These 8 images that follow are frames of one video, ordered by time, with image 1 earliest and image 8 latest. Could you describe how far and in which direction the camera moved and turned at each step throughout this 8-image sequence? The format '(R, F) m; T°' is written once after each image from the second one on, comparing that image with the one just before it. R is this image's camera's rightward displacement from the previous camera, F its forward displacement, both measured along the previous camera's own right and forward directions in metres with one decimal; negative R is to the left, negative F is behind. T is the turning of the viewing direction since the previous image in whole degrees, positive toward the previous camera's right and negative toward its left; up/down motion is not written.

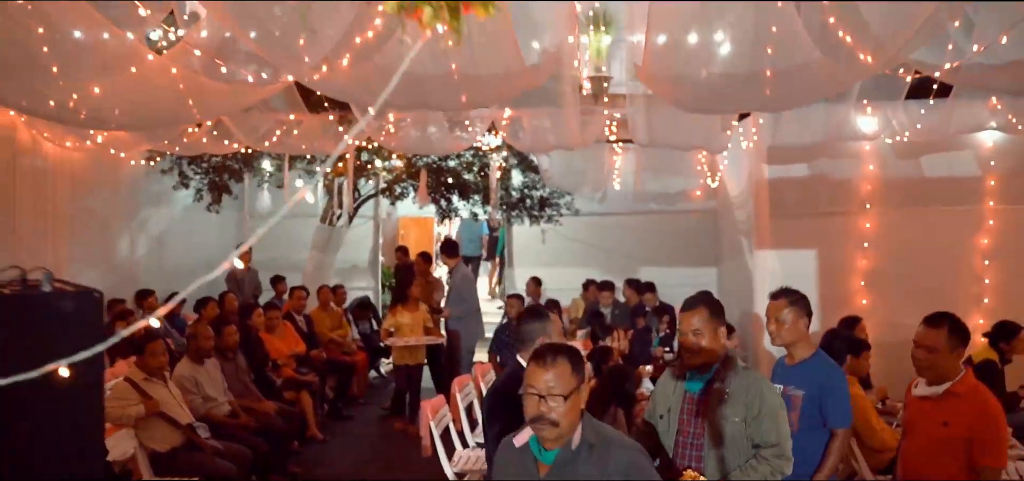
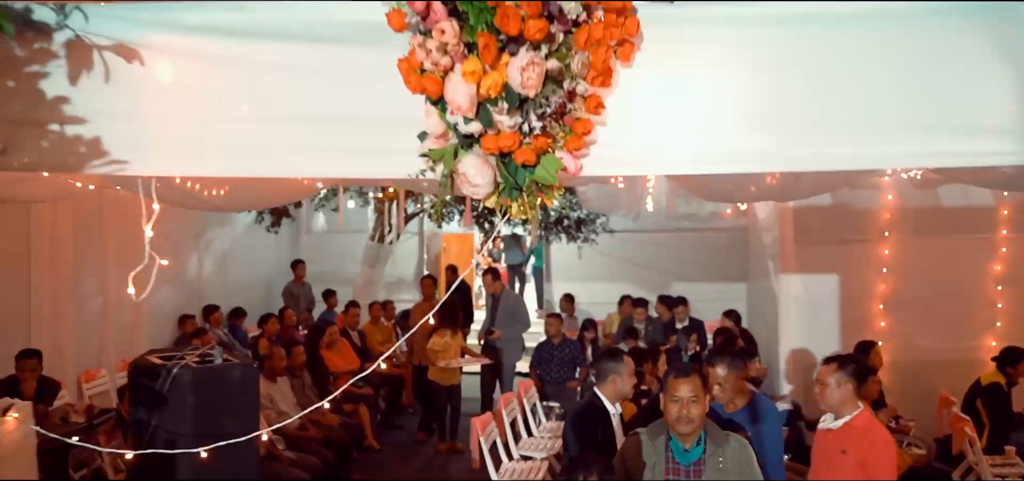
(0.0, -0.4) m; -2°
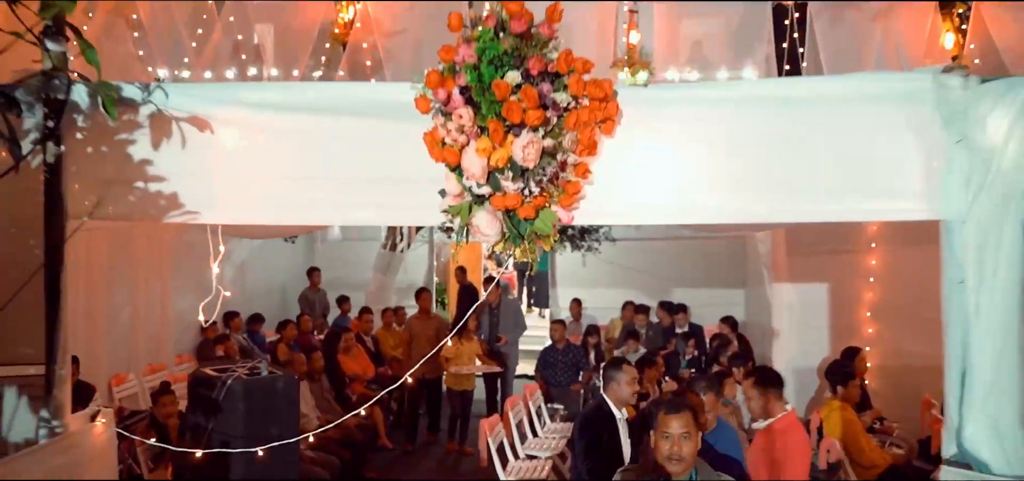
(0.0, -0.3) m; 0°
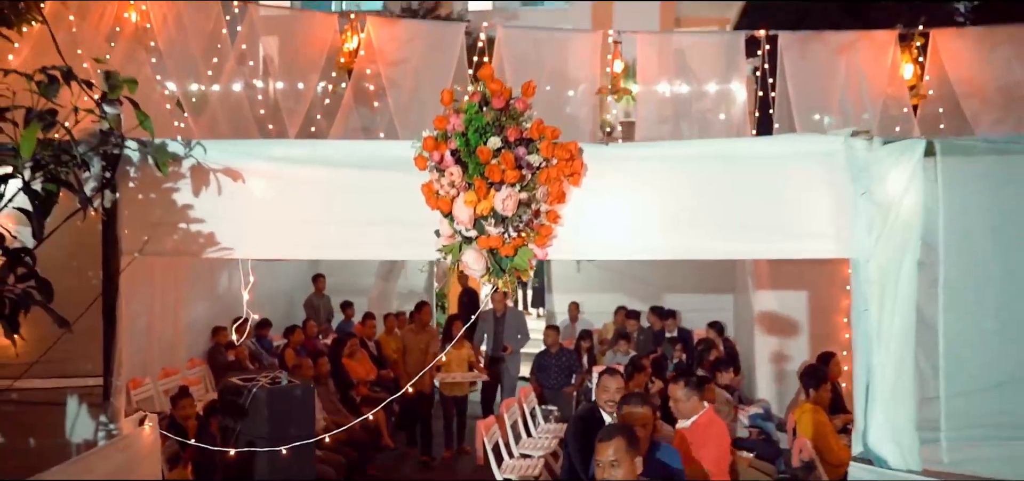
(0.0, -0.3) m; 0°
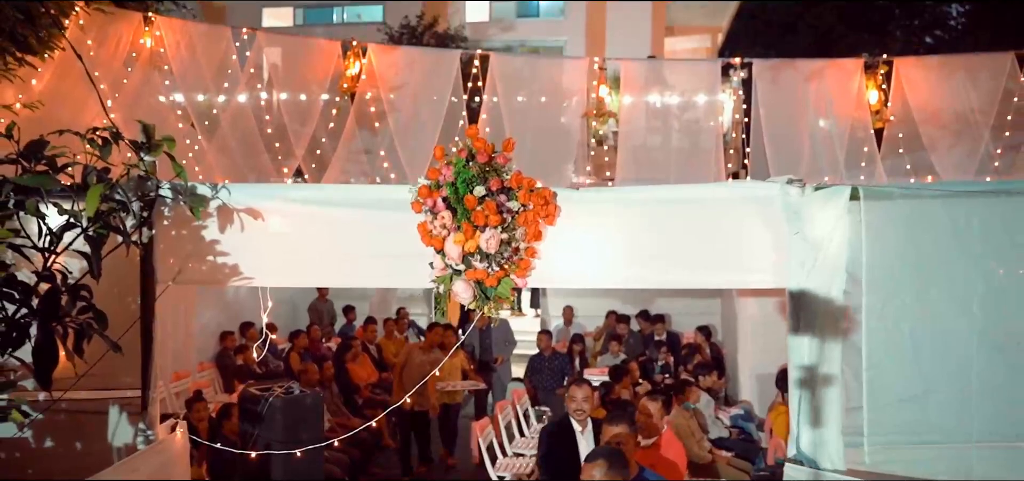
(0.0, -0.3) m; 0°
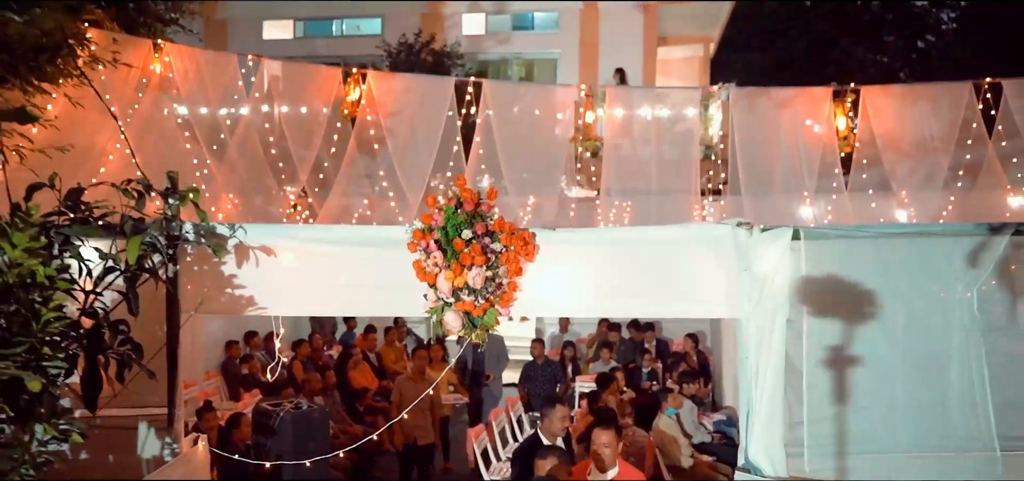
(0.0, -0.3) m; 0°
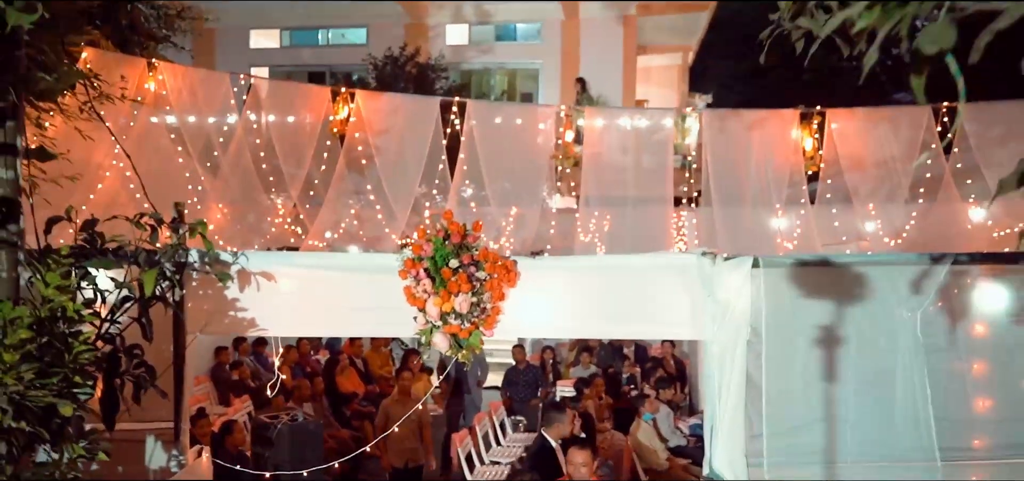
(0.0, -0.2) m; +1°
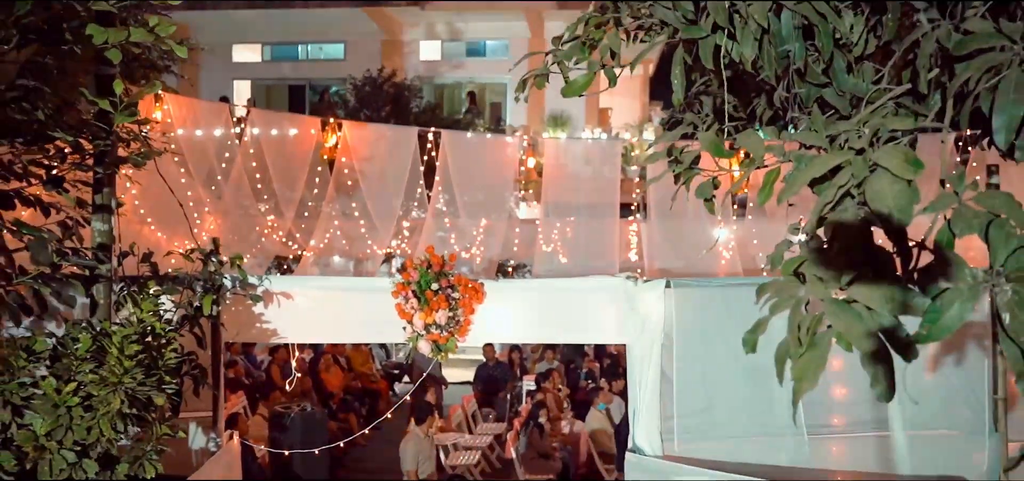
(0.0, -0.7) m; +2°
